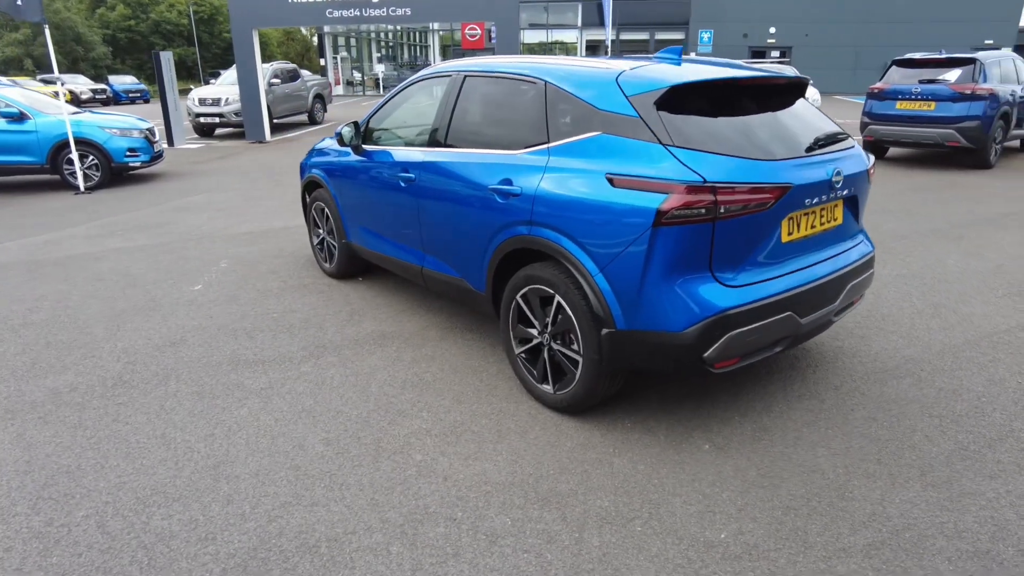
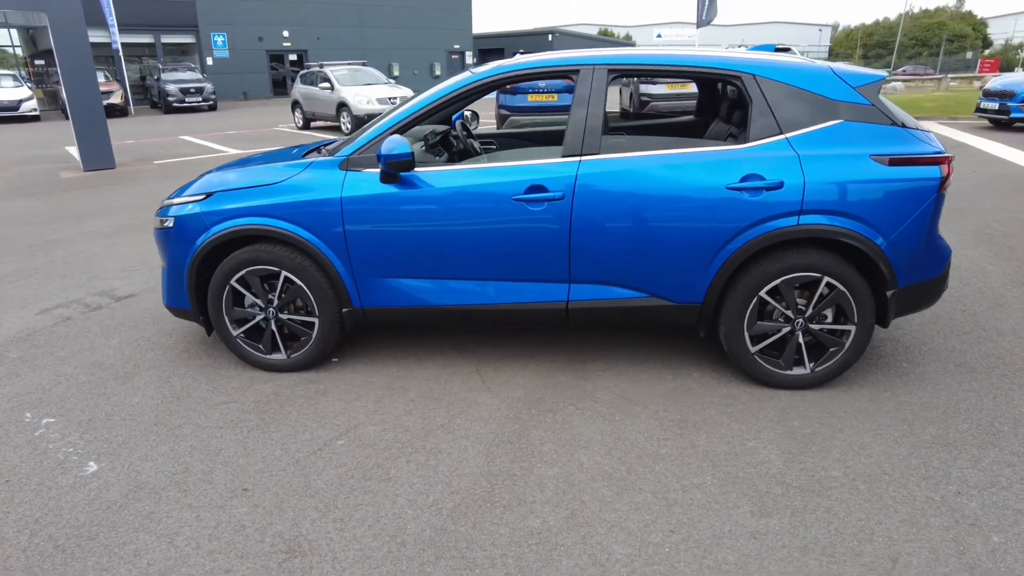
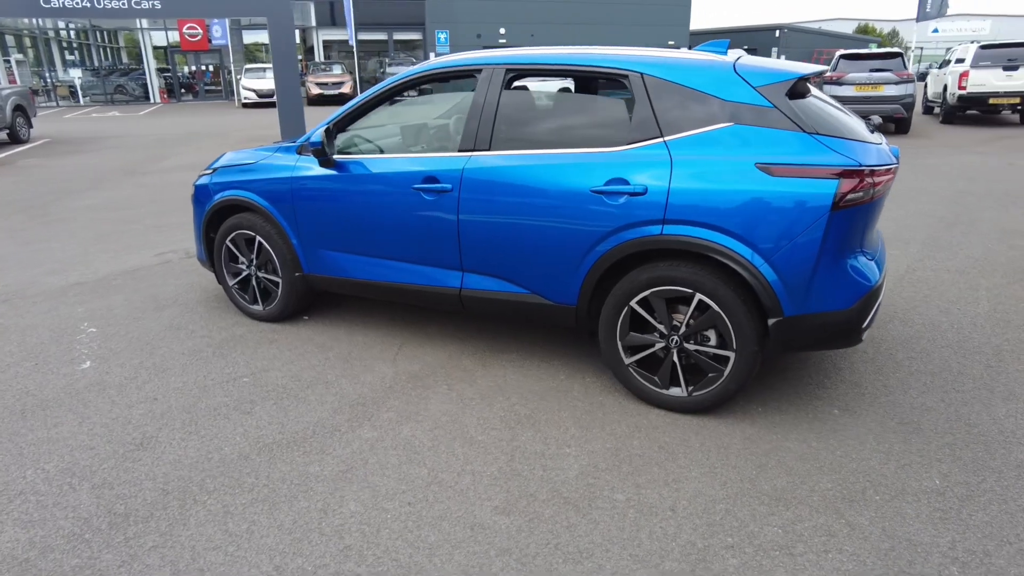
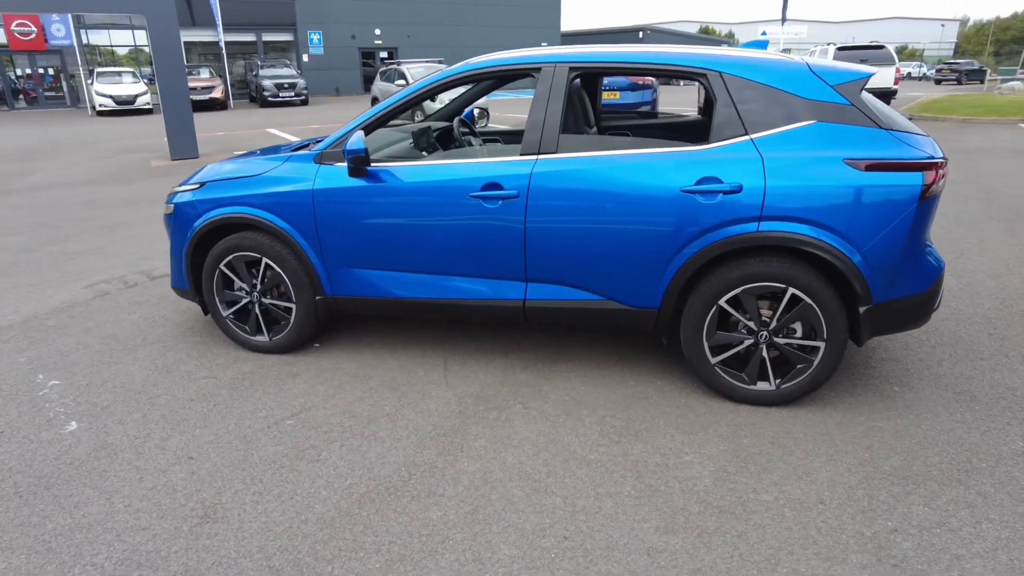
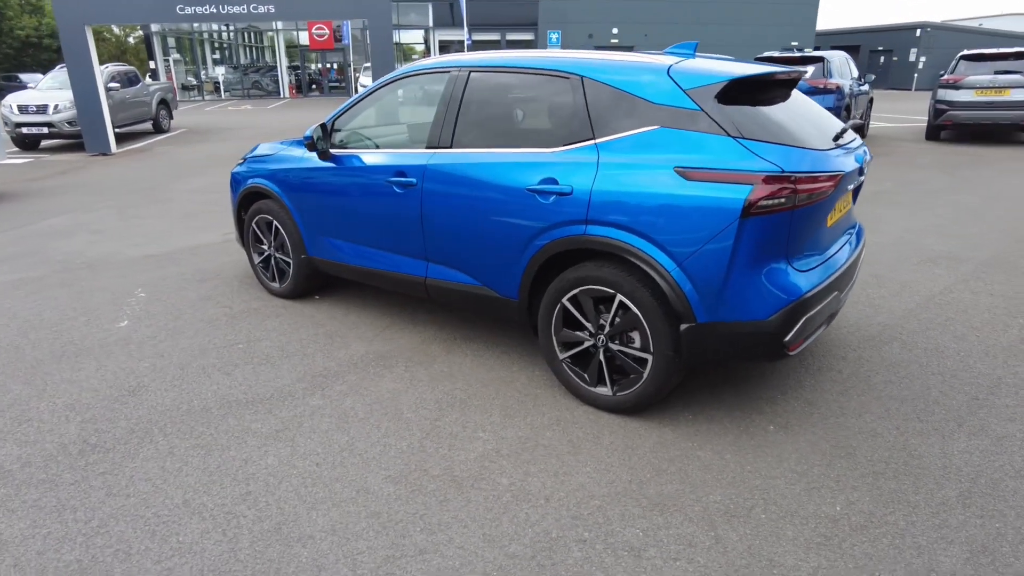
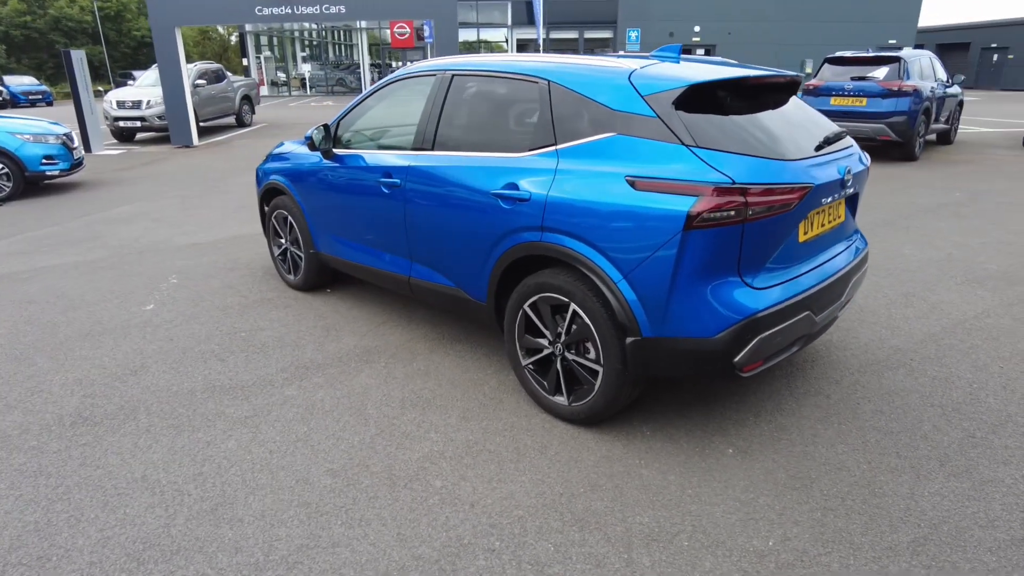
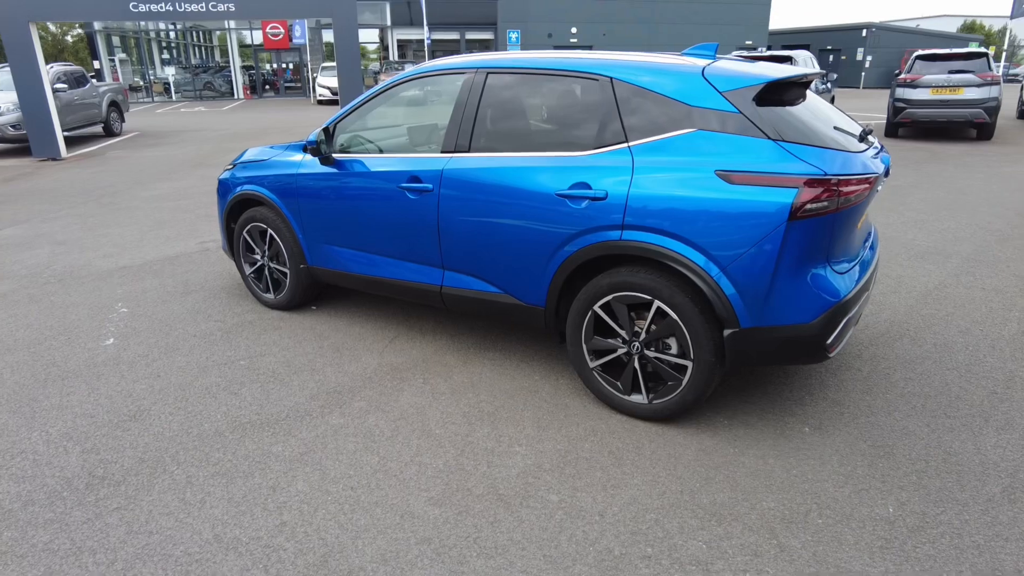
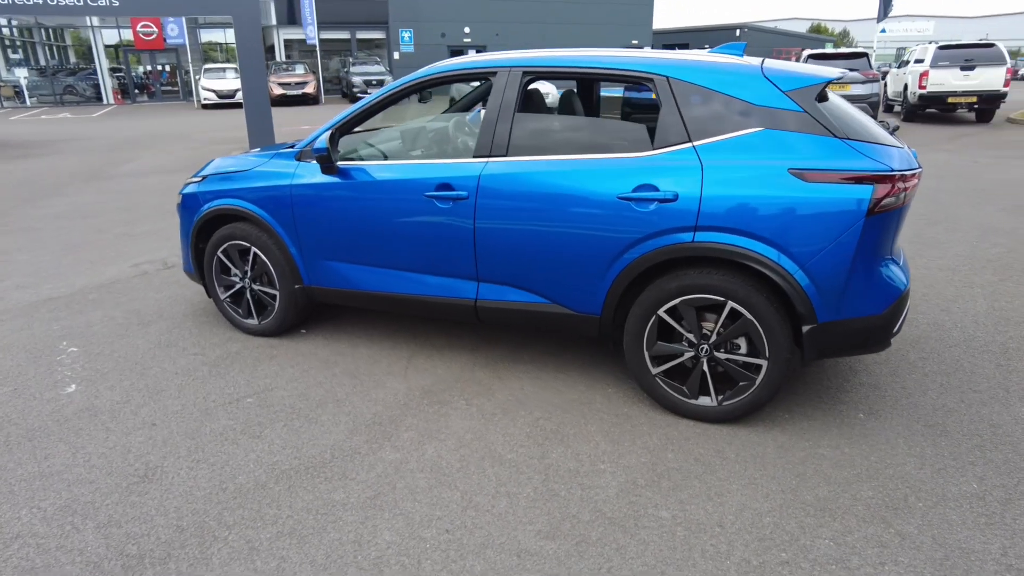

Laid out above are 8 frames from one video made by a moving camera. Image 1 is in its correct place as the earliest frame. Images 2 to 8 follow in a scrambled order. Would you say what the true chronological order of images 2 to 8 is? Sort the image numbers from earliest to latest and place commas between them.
6, 5, 7, 3, 8, 4, 2
